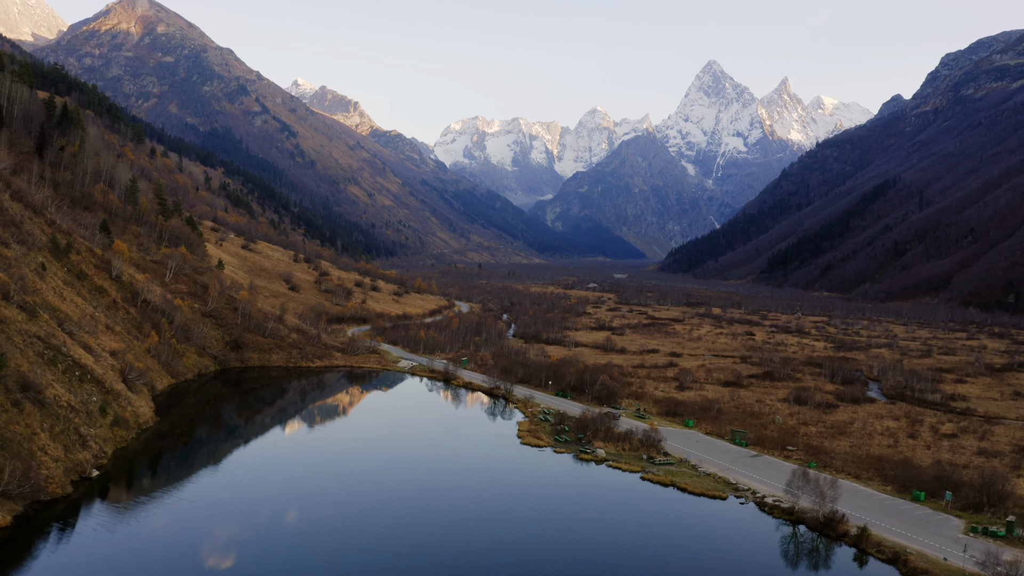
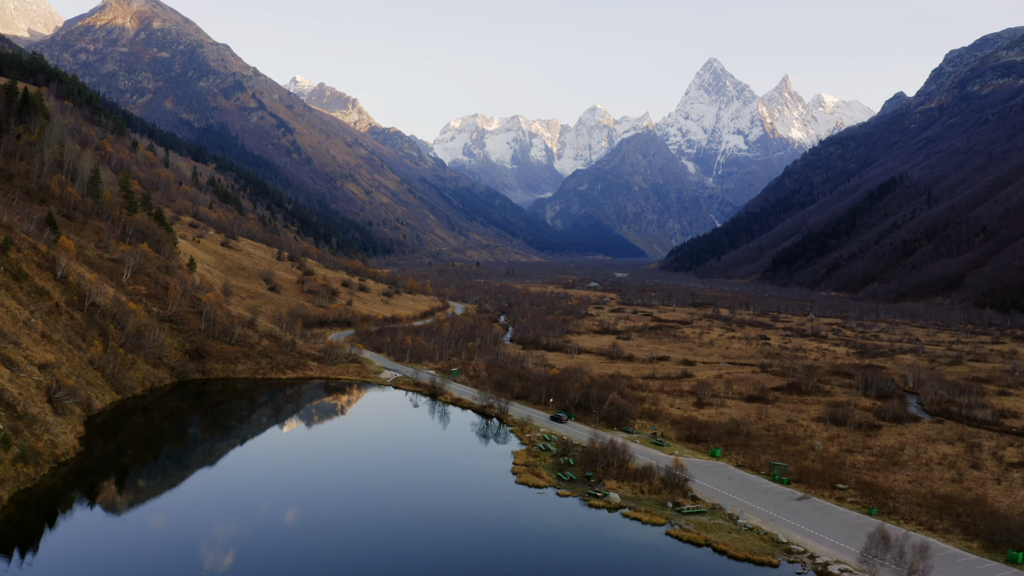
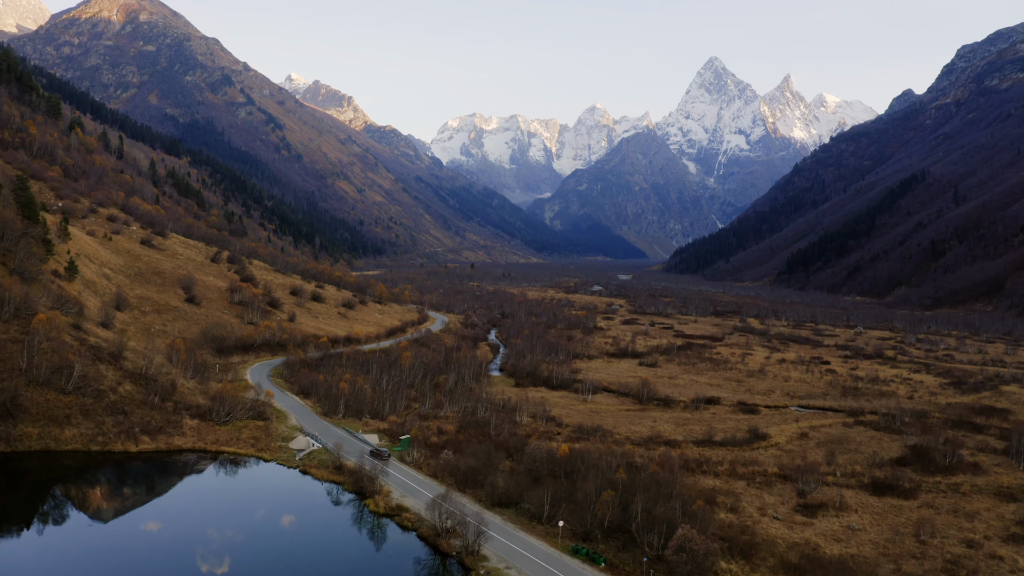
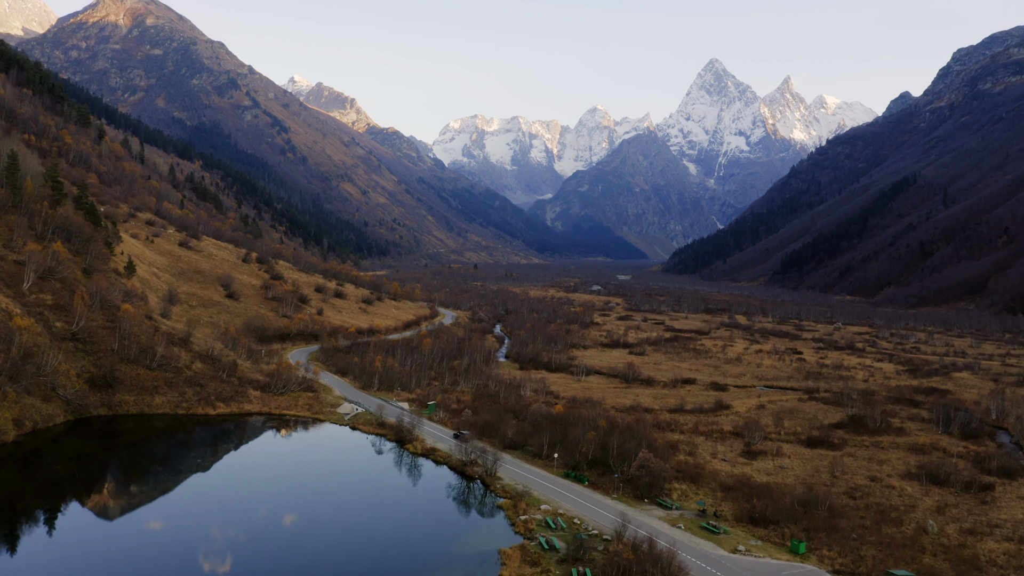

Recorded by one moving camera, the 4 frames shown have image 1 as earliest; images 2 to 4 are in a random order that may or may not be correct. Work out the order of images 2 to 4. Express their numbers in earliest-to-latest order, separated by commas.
2, 4, 3
